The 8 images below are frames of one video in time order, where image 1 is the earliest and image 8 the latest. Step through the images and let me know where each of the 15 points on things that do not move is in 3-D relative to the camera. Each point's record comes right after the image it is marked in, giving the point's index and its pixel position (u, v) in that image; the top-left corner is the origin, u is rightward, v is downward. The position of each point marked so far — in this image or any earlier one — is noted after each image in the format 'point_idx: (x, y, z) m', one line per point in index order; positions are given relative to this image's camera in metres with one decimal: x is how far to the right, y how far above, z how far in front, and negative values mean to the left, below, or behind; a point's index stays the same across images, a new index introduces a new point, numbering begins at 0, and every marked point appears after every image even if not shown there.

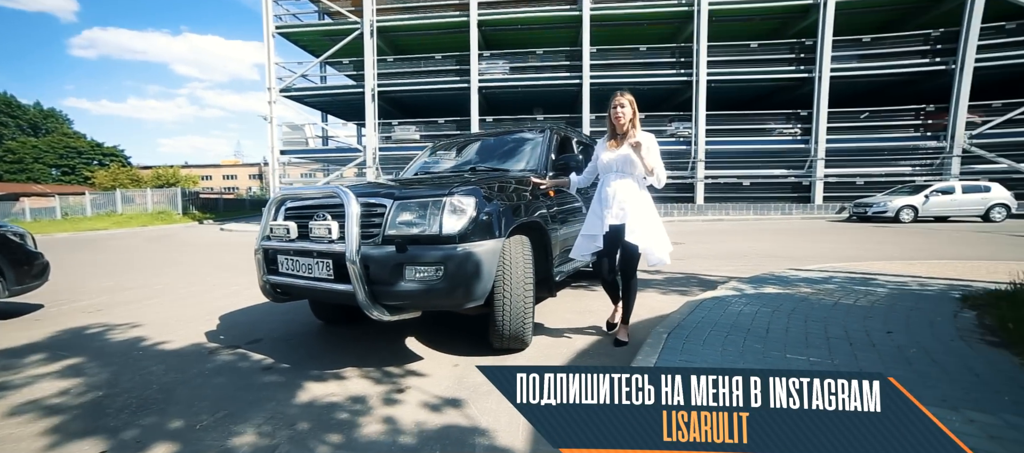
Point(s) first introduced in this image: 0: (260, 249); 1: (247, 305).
0: (-1.8, -0.2, +3.5) m
1: (-2.9, -0.9, +5.2) m
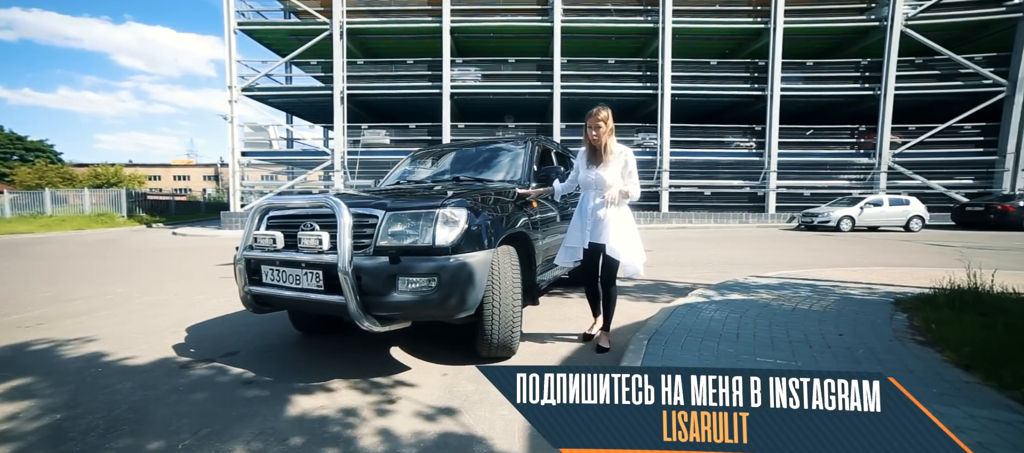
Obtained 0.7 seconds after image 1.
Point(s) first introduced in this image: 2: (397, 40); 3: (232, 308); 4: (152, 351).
0: (-1.9, -0.2, +3.4) m
1: (-3.1, -0.9, +5.0) m
2: (-4.2, +7.6, +19.6) m
3: (-3.0, -0.9, +5.3) m
4: (-3.1, -1.1, +4.1) m
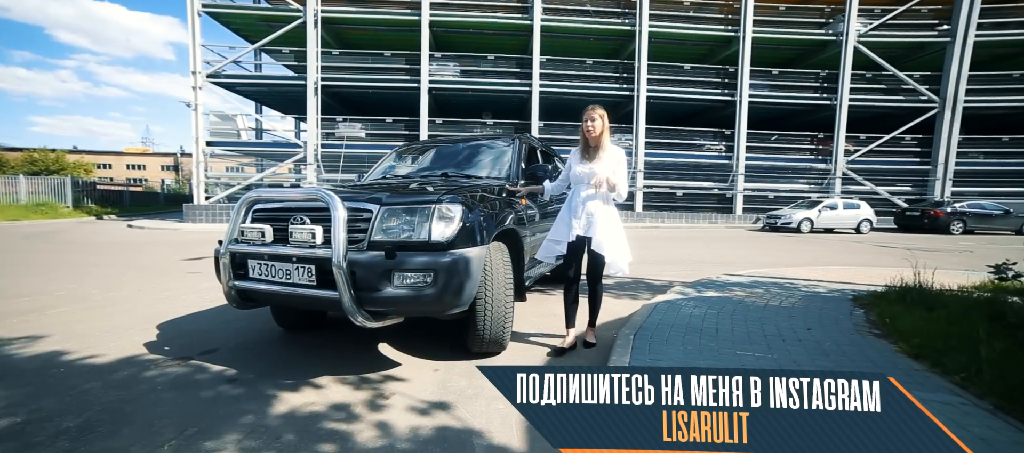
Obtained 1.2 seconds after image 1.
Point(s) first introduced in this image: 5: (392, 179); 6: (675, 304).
0: (-1.9, -0.2, +3.3) m
1: (-3.3, -0.9, +4.8) m
2: (-5.3, +7.8, +19.2) m
3: (-3.2, -0.8, +5.1) m
4: (-3.2, -1.0, +3.9) m
5: (-1.2, +0.5, +4.6) m
6: (+1.5, -0.7, +4.5) m
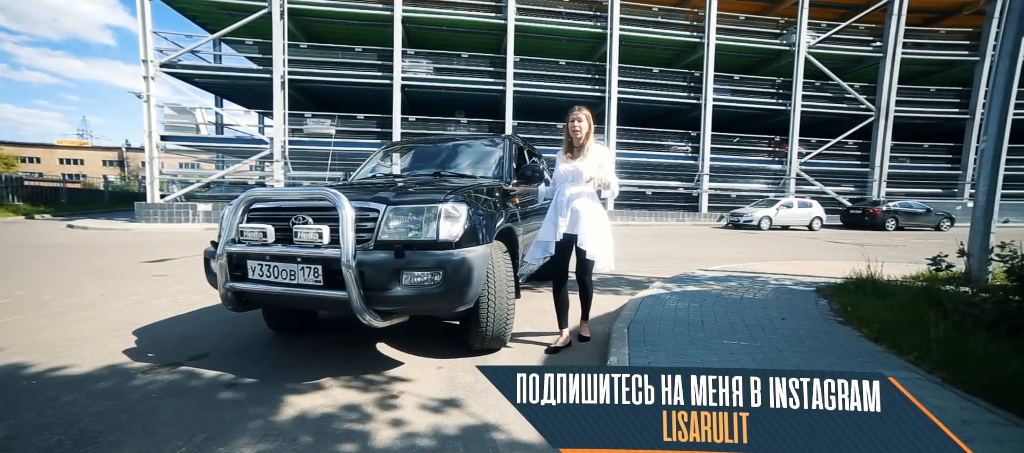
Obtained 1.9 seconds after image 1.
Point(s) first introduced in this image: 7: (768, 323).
0: (-1.9, -0.2, +3.2) m
1: (-3.4, -0.9, +4.6) m
2: (-6.7, +7.8, +18.7) m
3: (-3.3, -0.8, +4.9) m
4: (-3.2, -1.0, +3.7) m
5: (-1.3, +0.5, +4.6) m
6: (+1.5, -0.7, +4.7) m
7: (+2.3, -0.8, +4.2) m
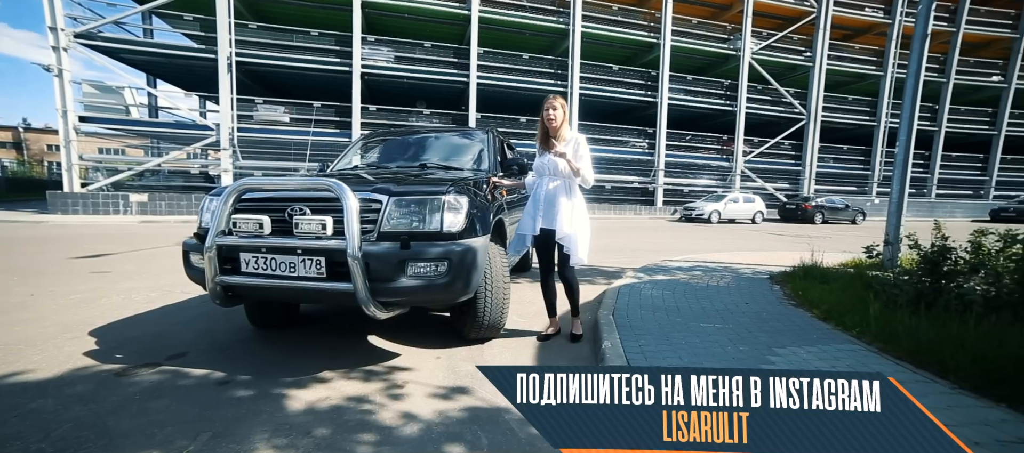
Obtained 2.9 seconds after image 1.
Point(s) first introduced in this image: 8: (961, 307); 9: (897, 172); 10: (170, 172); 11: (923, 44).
0: (-1.9, -0.1, +3.1) m
1: (-3.5, -0.8, +4.3) m
2: (-8.5, +8.1, +17.8) m
3: (-3.5, -0.7, +4.6) m
4: (-3.3, -0.9, +3.5) m
5: (-1.4, +0.5, +4.5) m
6: (+1.3, -0.6, +5.0) m
7: (+2.1, -0.8, +4.6) m
8: (+3.5, -0.6, +3.8) m
9: (+4.9, +0.7, +6.1) m
10: (-10.9, +1.8, +15.5) m
11: (+5.1, +2.2, +6.0) m
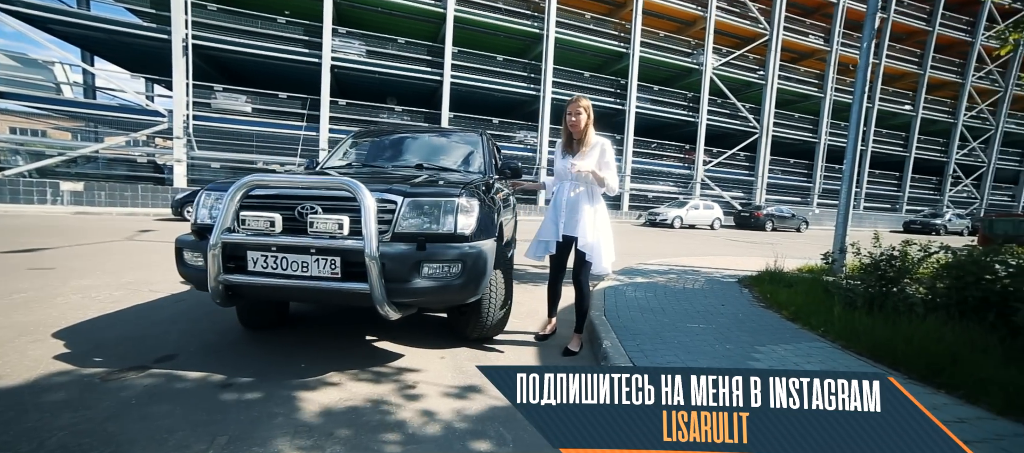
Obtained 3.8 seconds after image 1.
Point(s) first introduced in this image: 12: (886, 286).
0: (-1.8, -0.1, +2.9) m
1: (-3.5, -0.7, +4.0) m
2: (-9.7, +8.3, +16.9) m
3: (-3.6, -0.7, +4.3) m
4: (-3.2, -0.9, +3.2) m
5: (-1.5, +0.6, +4.5) m
6: (+1.1, -0.7, +5.2) m
7: (+2.0, -0.8, +4.9) m
8: (+3.5, -0.7, +4.3) m
9: (+4.7, +0.6, +6.7) m
10: (-12.0, +2.0, +14.3) m
11: (+4.9, +2.1, +6.6) m
12: (+3.6, -0.6, +4.6) m
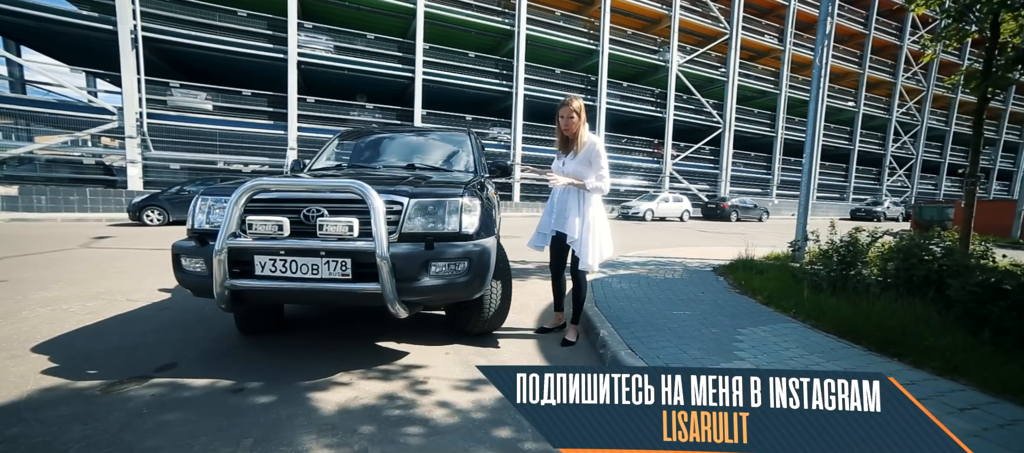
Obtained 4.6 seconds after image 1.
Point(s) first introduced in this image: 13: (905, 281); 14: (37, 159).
0: (-1.7, -0.1, +2.9) m
1: (-3.5, -0.8, +3.8) m
2: (-10.9, +8.2, +16.1) m
3: (-3.6, -0.7, +4.1) m
4: (-3.2, -0.9, +3.0) m
5: (-1.5, +0.6, +4.4) m
6: (+1.0, -0.6, +5.4) m
7: (+1.9, -0.8, +5.1) m
8: (+3.4, -0.6, +4.7) m
9: (+4.4, +0.7, +7.2) m
10: (-12.9, +1.8, +13.4) m
11: (+4.5, +2.3, +7.1) m
12: (+3.5, -0.4, +5.0) m
13: (+3.6, -0.5, +4.3) m
14: (-13.1, +1.9, +13.3) m
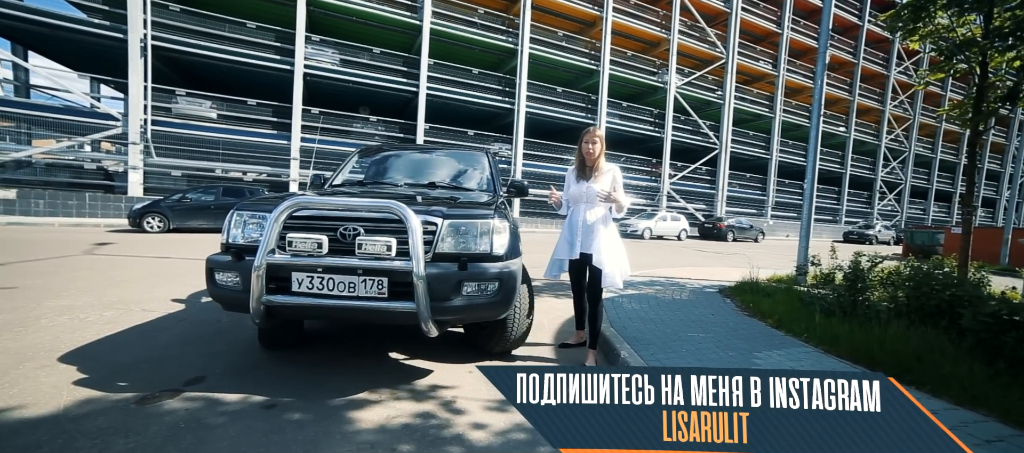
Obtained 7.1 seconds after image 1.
0: (-1.5, -0.2, +2.9) m
1: (-3.4, -0.9, +3.8) m
2: (-10.9, +8.0, +16.0) m
3: (-3.4, -0.8, +4.1) m
4: (-3.0, -1.0, +3.0) m
5: (-1.4, +0.4, +4.5) m
6: (+1.1, -0.8, +5.5) m
7: (+2.1, -1.0, +5.2) m
8: (+3.6, -0.9, +4.8) m
9: (+4.5, +0.4, +7.4) m
10: (-13.0, +1.7, +13.2) m
11: (+4.7, +1.9, +7.4) m
12: (+3.6, -0.7, +5.2) m
13: (+3.7, -0.8, +4.5) m
14: (-13.1, +1.8, +13.0) m
